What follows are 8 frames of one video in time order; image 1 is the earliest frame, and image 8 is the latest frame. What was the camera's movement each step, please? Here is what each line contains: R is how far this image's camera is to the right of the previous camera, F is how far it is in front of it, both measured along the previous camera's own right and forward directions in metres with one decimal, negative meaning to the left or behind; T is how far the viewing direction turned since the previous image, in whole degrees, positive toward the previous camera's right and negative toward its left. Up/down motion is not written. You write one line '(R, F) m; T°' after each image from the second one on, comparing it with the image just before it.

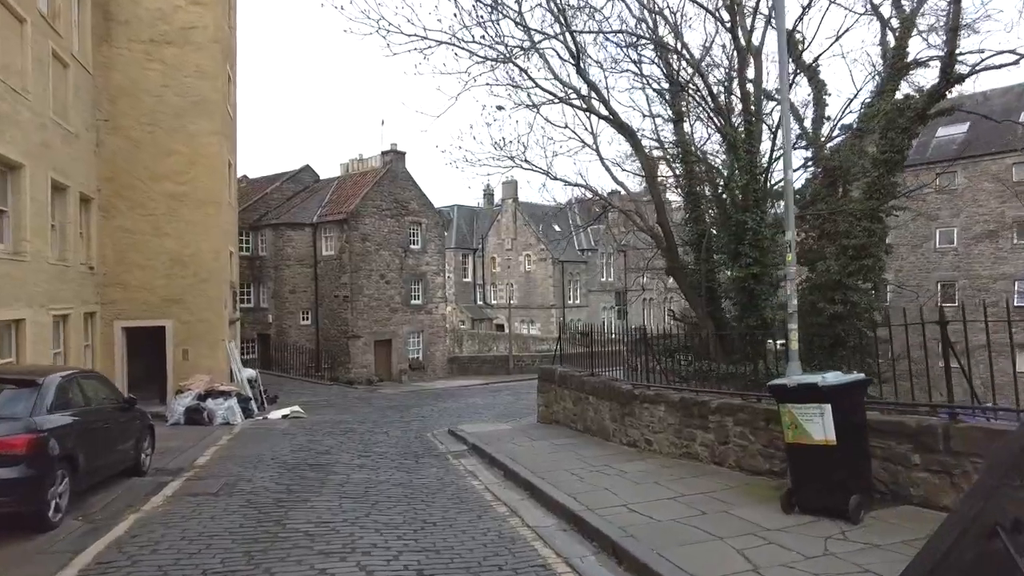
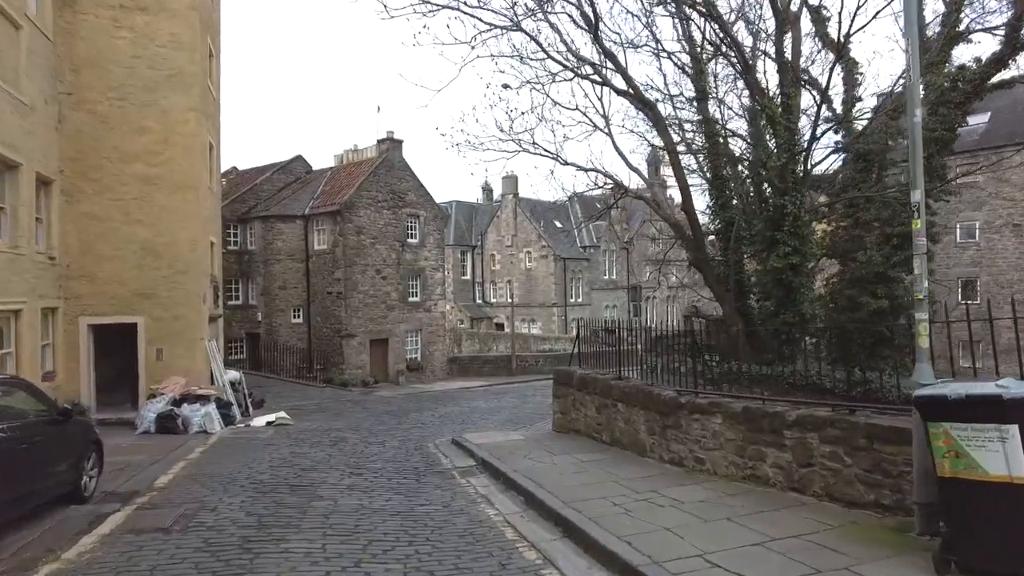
(-0.3, +1.5) m; 0°
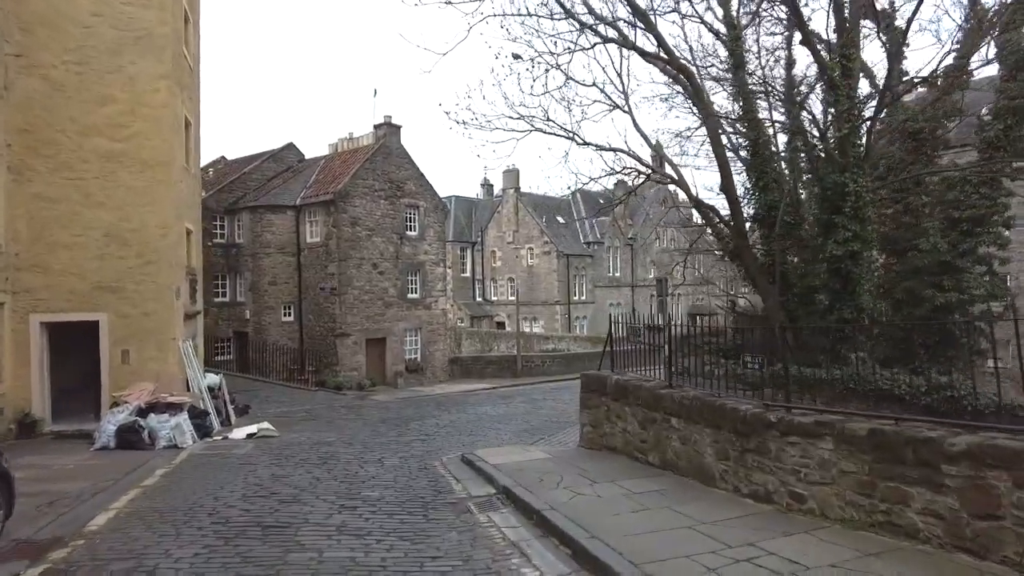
(-0.4, +1.8) m; 0°
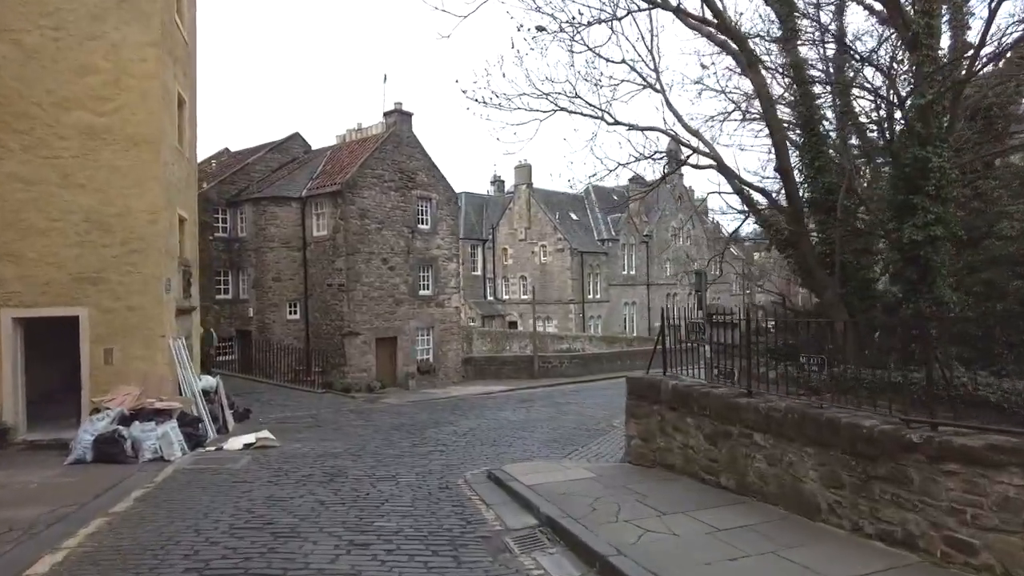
(-0.4, +1.4) m; -1°
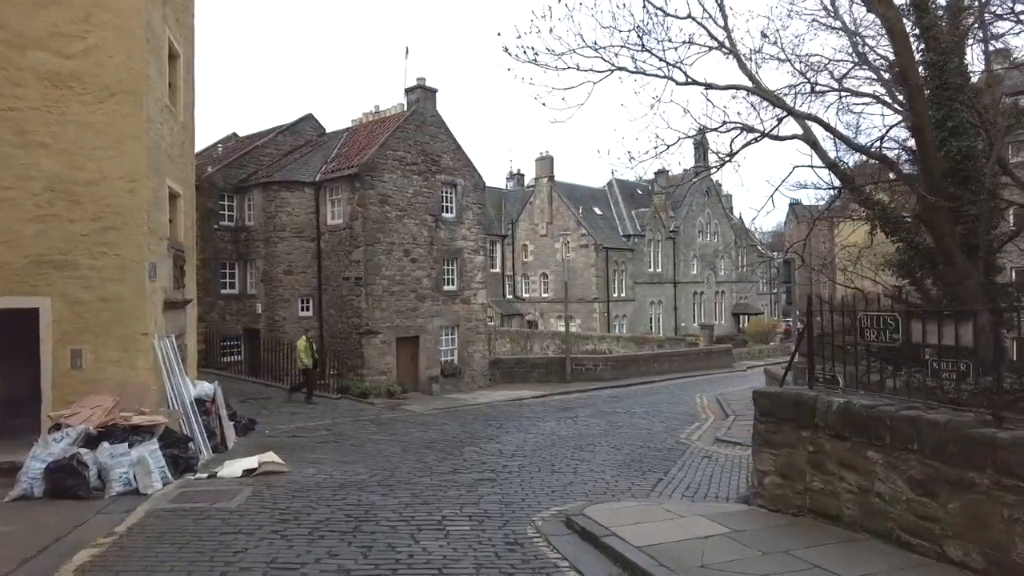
(-0.8, +2.3) m; -1°
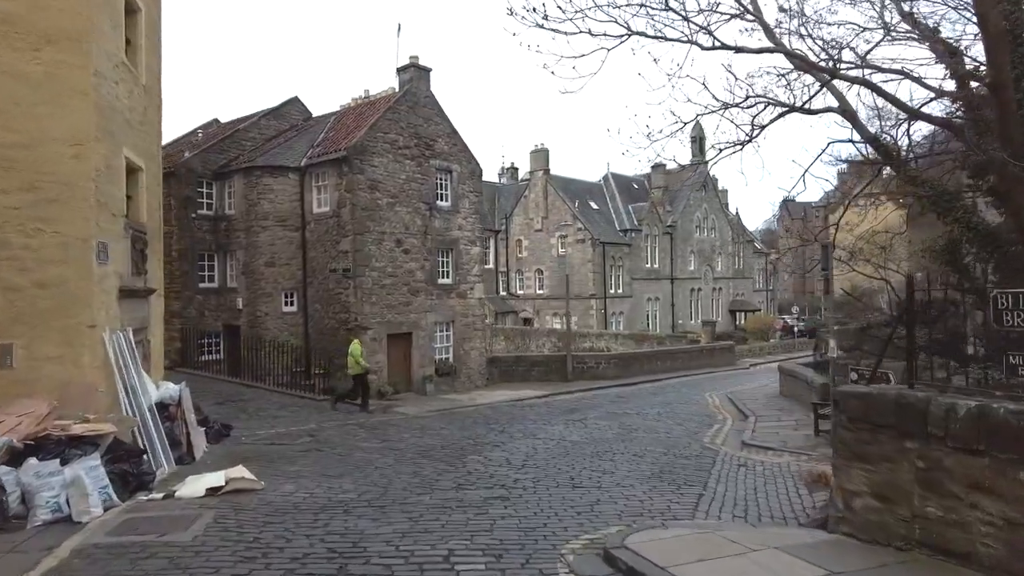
(-0.3, +1.4) m; +1°
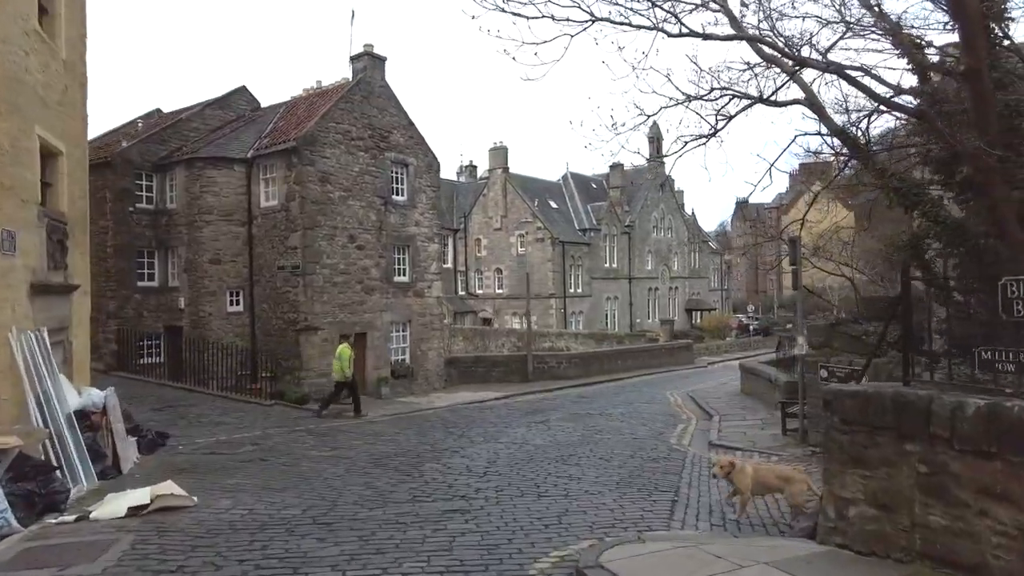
(0.0, +0.6) m; +4°
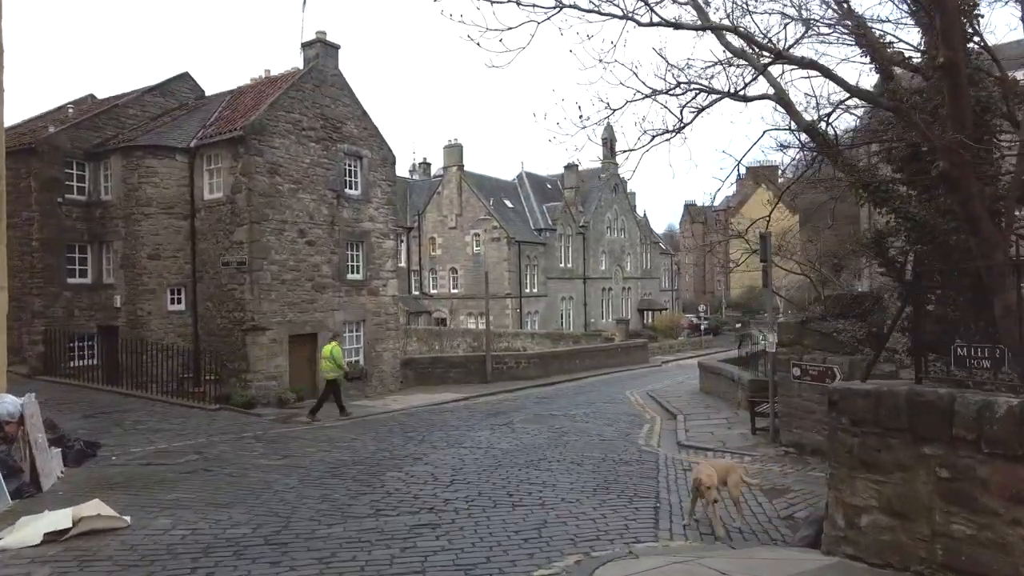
(-0.2, +0.5) m; +4°
